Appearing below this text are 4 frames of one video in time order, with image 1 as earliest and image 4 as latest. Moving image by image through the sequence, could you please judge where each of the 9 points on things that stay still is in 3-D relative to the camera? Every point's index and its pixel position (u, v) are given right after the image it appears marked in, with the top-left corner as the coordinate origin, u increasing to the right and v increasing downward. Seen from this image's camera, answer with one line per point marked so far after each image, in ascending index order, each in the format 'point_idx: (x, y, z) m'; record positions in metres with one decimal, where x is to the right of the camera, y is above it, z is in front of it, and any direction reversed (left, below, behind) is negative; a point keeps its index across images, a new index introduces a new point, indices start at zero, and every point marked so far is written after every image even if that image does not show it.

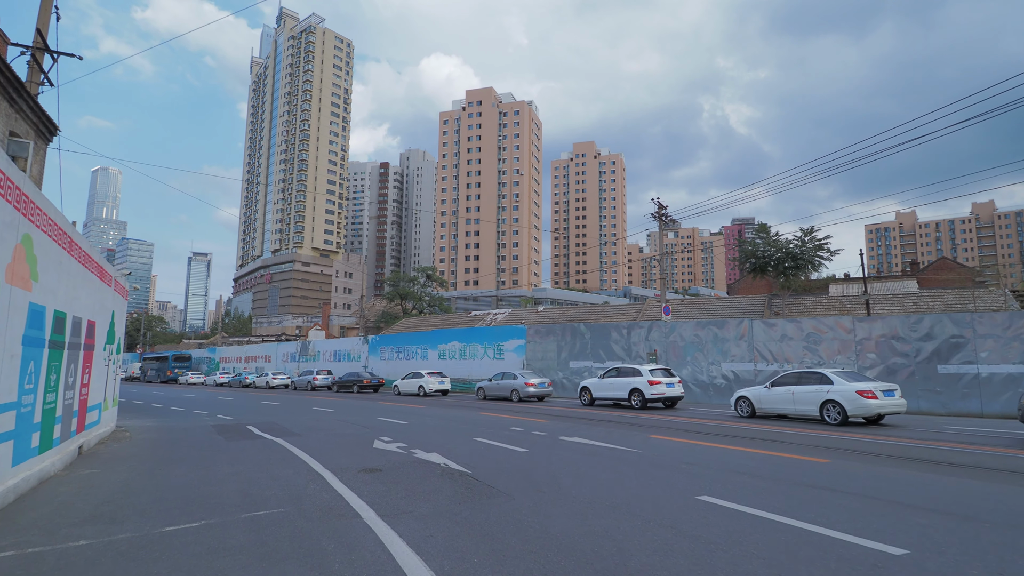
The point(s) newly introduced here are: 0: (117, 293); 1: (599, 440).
0: (-10.3, -0.1, +12.9) m
1: (+1.9, -3.3, +10.7) m
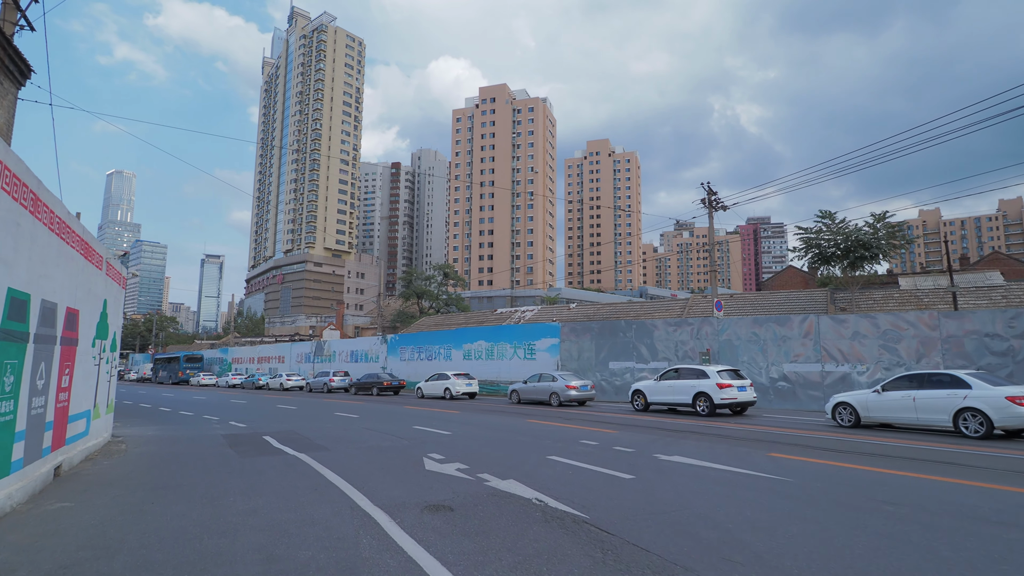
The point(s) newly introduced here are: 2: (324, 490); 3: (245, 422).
0: (-8.8, +0.2, +10.8) m
1: (+3.4, -2.9, +8.4) m
2: (-2.5, -2.7, +6.5) m
3: (-8.6, -4.3, +15.8) m
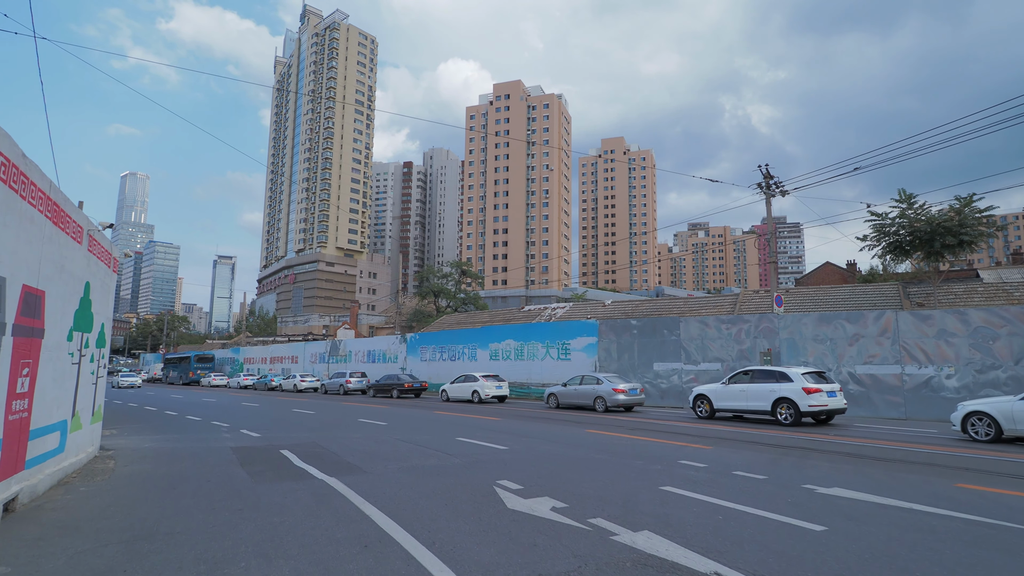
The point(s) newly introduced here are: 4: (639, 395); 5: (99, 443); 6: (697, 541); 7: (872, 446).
0: (-7.4, +0.5, +8.8) m
1: (+4.7, -2.6, +6.2) m
2: (-1.2, -2.3, +4.4) m
3: (-7.1, -4.0, +13.8) m
4: (+5.0, -4.2, +19.5) m
5: (-8.0, -3.0, +9.6) m
6: (+1.7, -2.3, +4.5) m
7: (+7.7, -3.3, +10.5) m
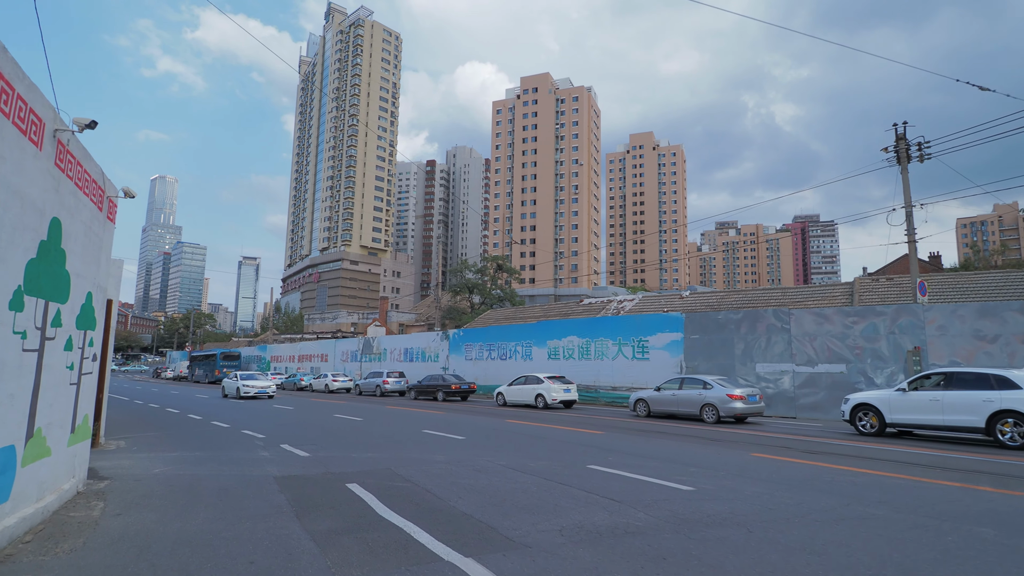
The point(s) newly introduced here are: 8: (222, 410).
0: (-5.0, +1.1, +5.6) m
1: (+7.0, -2.0, +2.5) m
2: (+1.1, -1.7, +0.9) m
3: (-4.5, -3.4, +10.6) m
4: (+7.8, -3.7, +15.8) m
5: (-5.5, -2.4, +6.4) m
6: (+4.0, -1.7, +1.0) m
7: (+10.2, -2.8, +6.7) m
8: (-11.5, -4.9, +19.8) m
